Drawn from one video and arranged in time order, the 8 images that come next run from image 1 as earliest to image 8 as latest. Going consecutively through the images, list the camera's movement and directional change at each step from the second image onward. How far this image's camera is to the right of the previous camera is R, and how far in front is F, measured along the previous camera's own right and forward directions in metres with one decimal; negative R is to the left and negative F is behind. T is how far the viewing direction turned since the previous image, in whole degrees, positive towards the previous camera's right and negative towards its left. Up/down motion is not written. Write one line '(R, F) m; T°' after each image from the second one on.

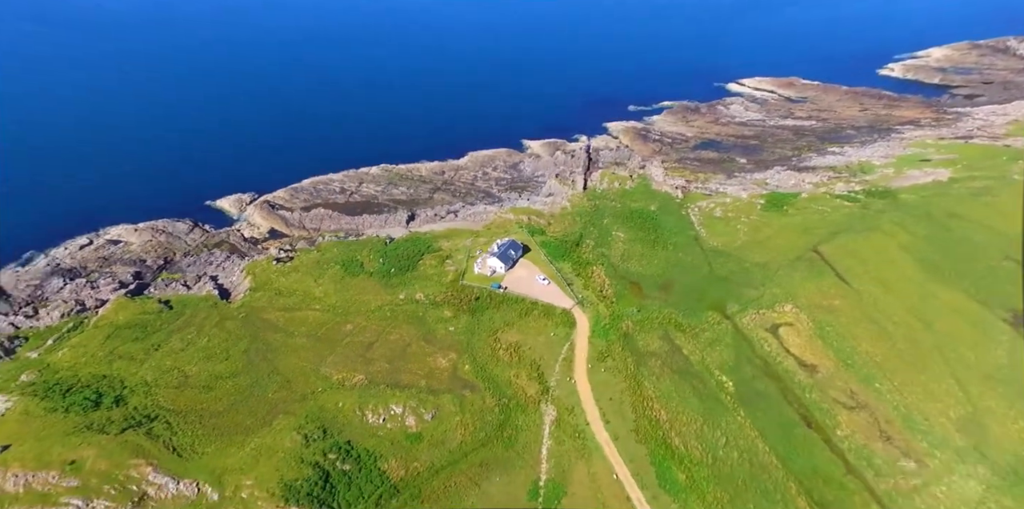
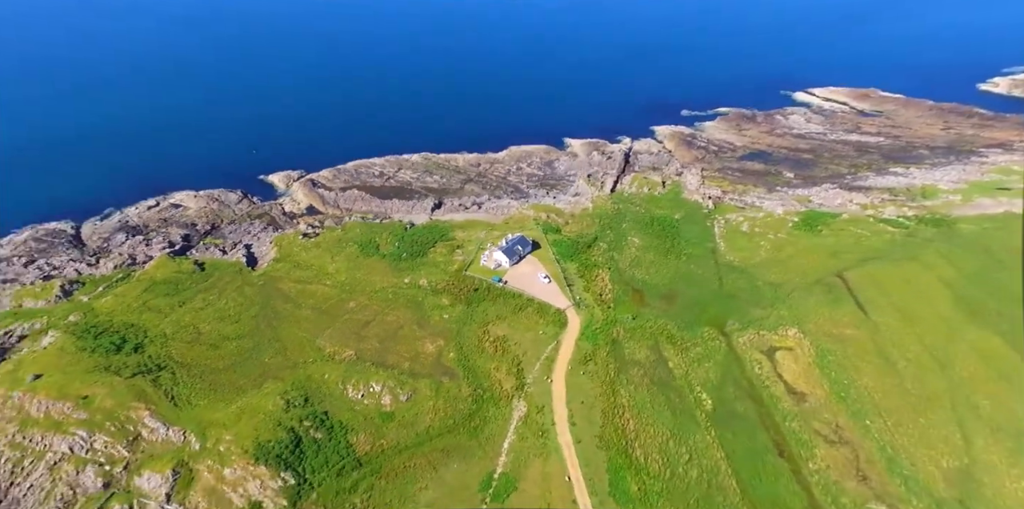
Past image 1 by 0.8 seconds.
(+5.5, -0.1) m; -7°
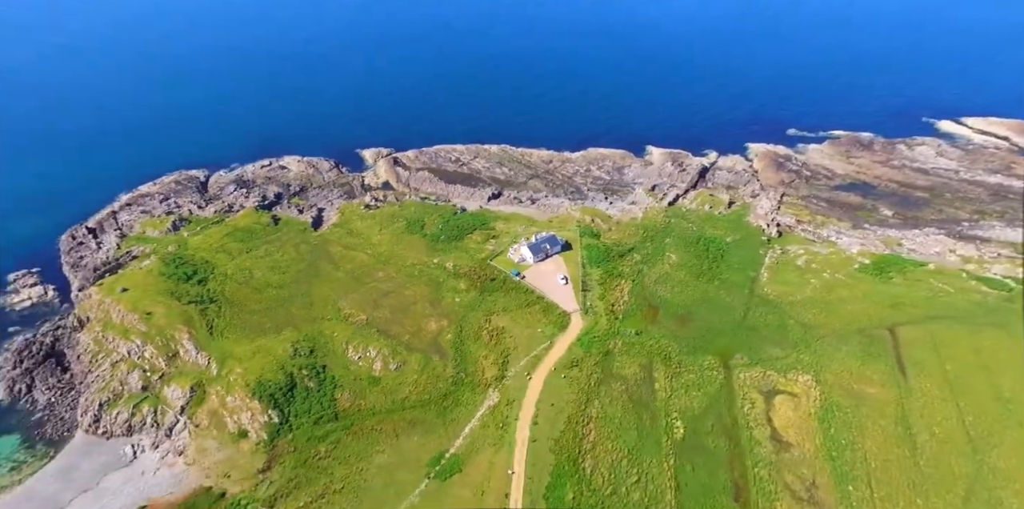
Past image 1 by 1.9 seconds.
(+8.4, +0.1) m; -13°
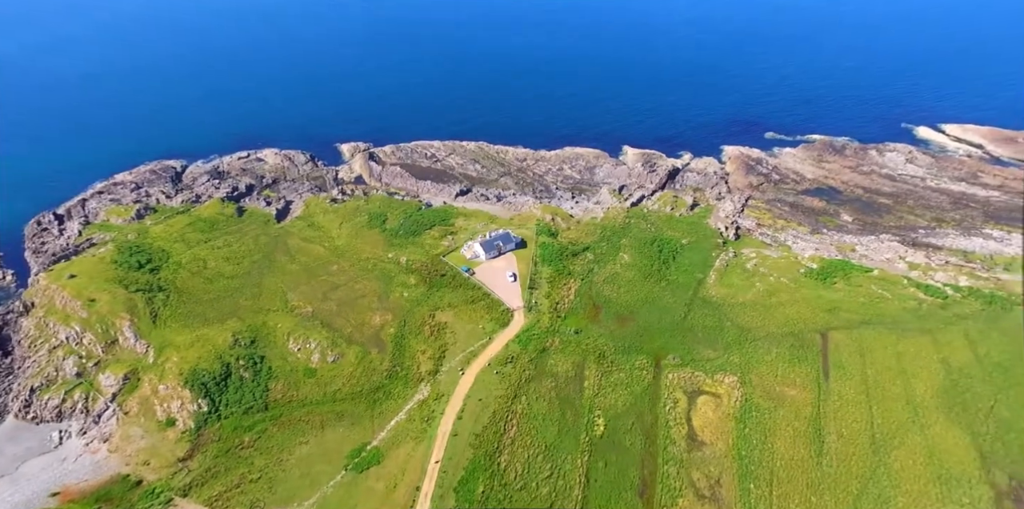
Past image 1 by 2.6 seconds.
(+4.7, -0.3) m; -1°
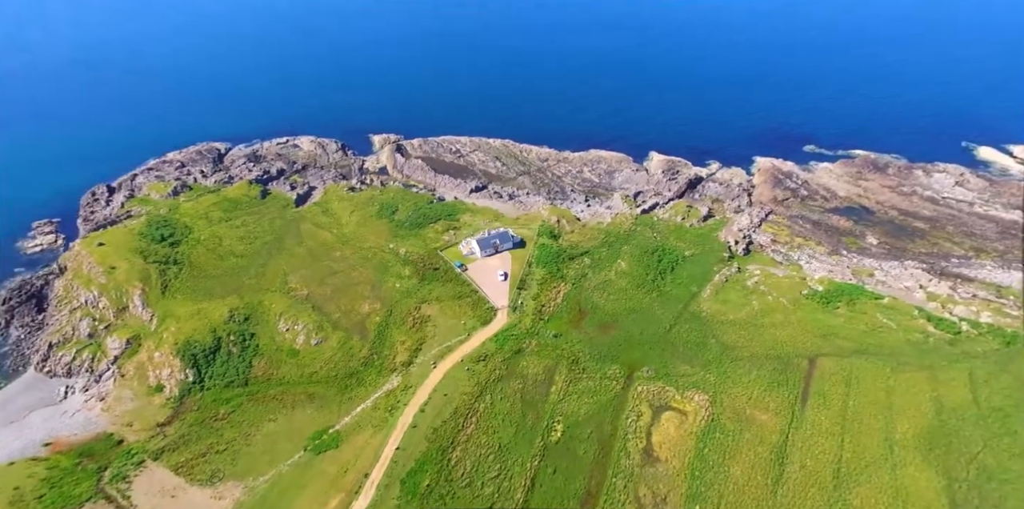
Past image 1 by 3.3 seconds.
(+5.2, +0.3) m; -6°
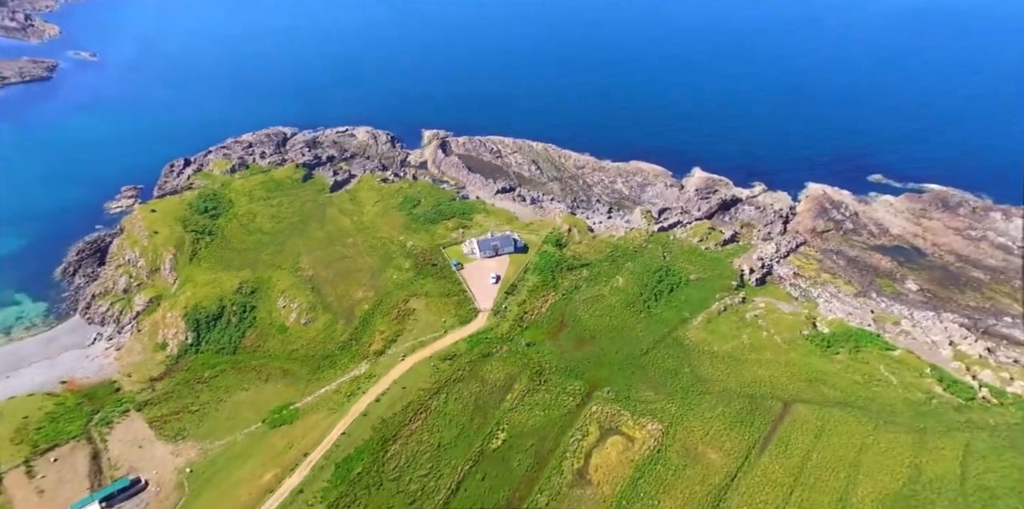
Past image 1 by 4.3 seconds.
(+7.3, +0.6) m; -9°
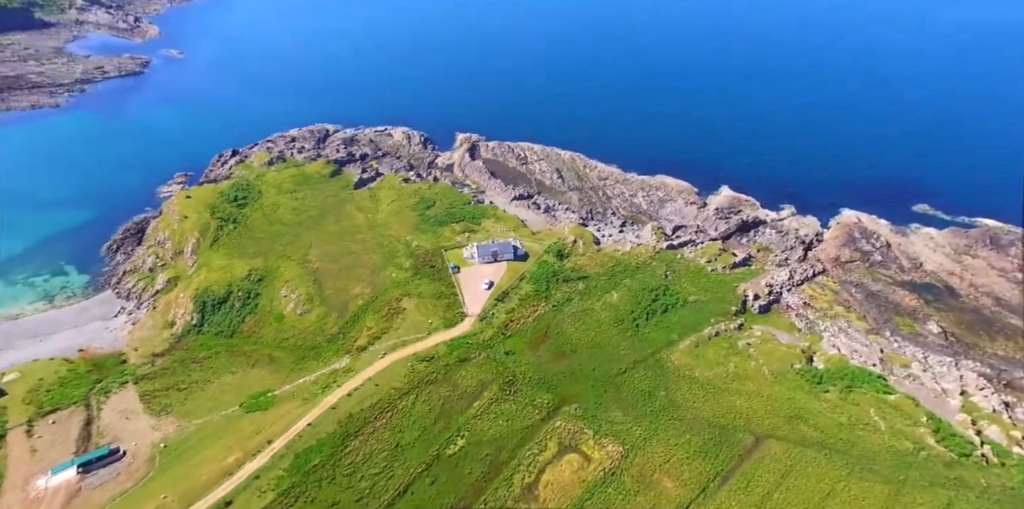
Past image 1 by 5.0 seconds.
(+5.1, +0.3) m; -6°
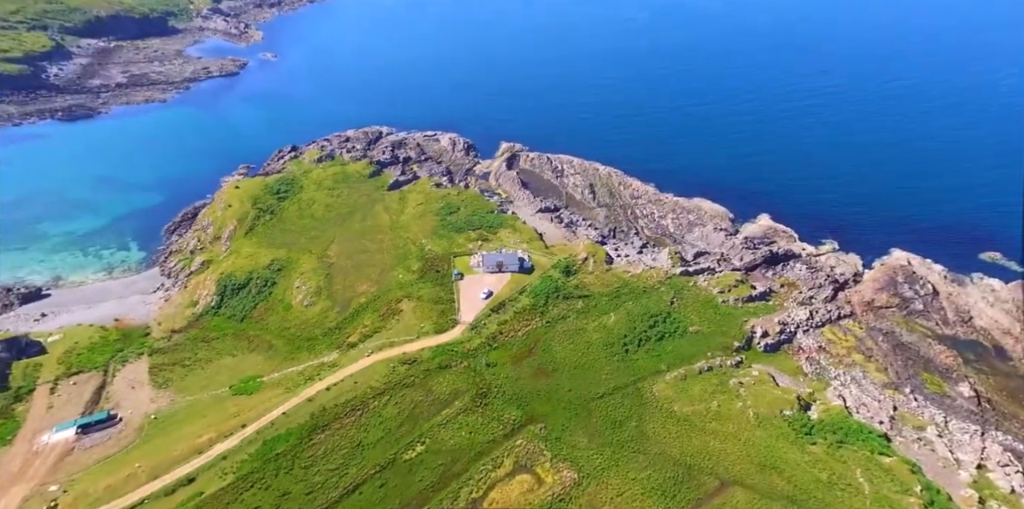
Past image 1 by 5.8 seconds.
(+5.8, +0.5) m; -8°
